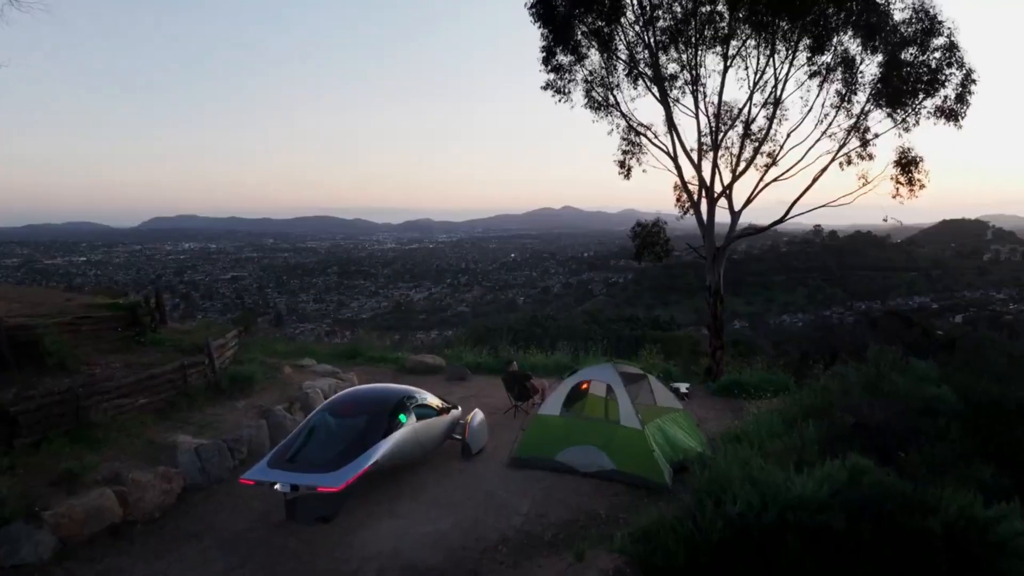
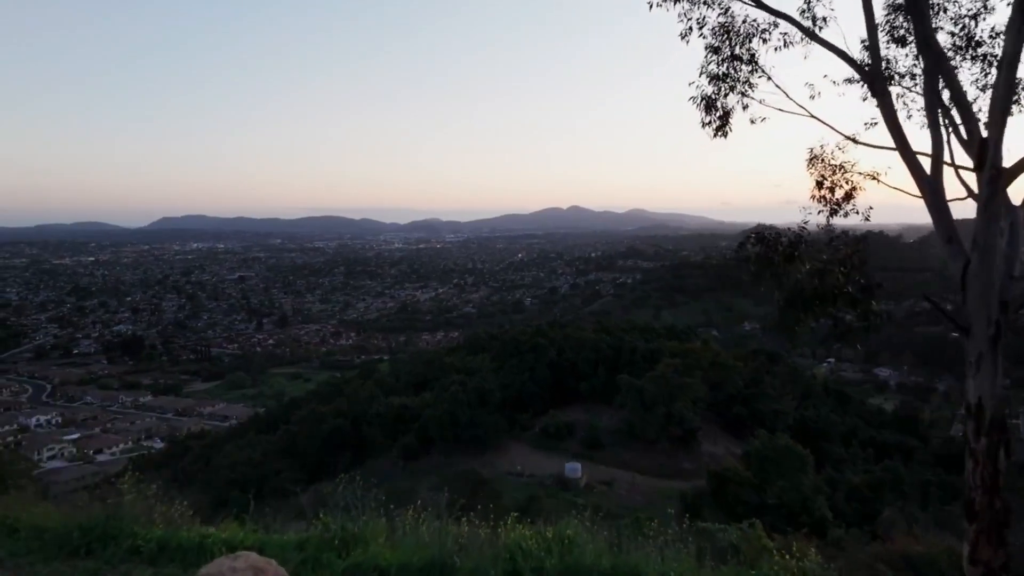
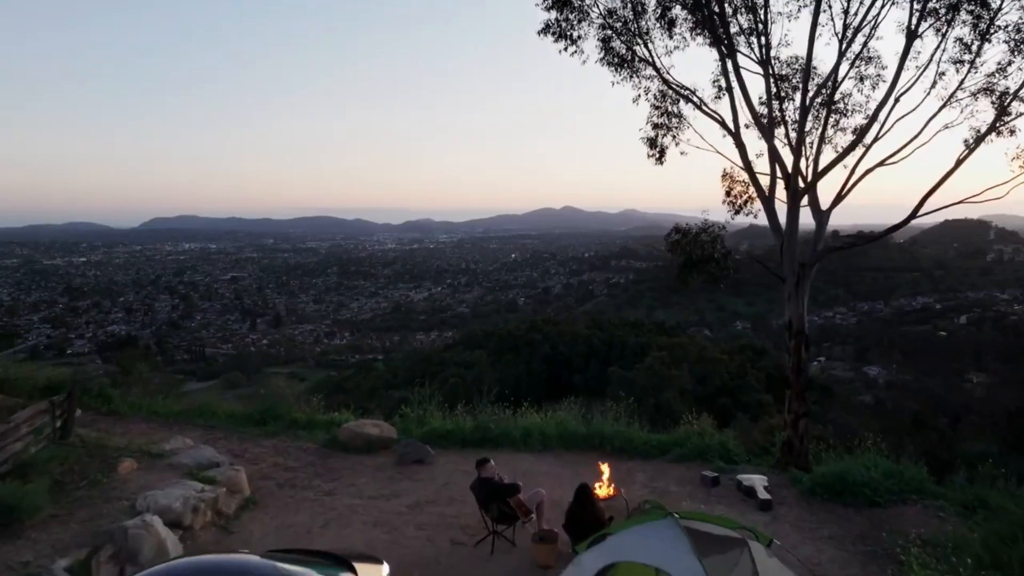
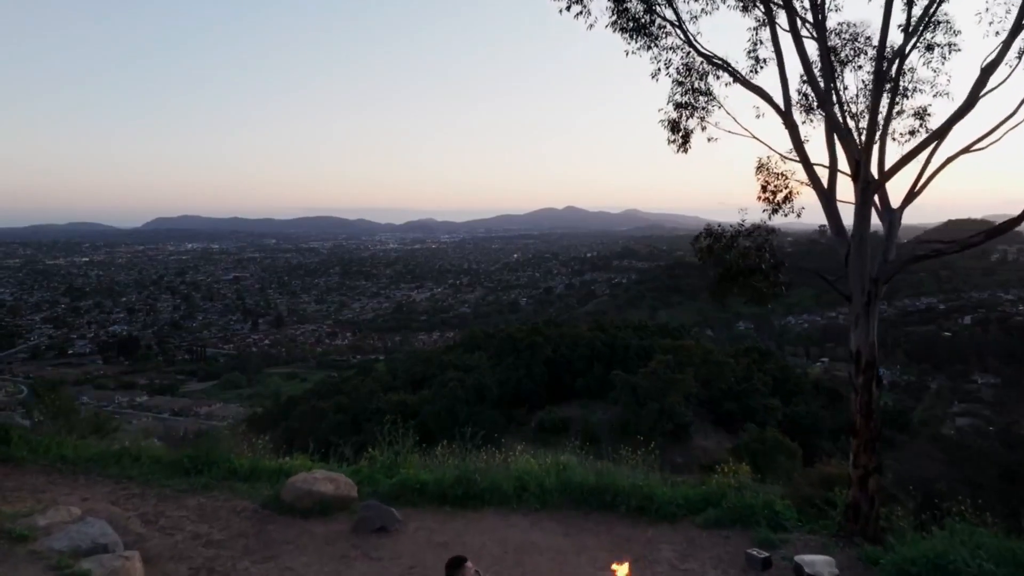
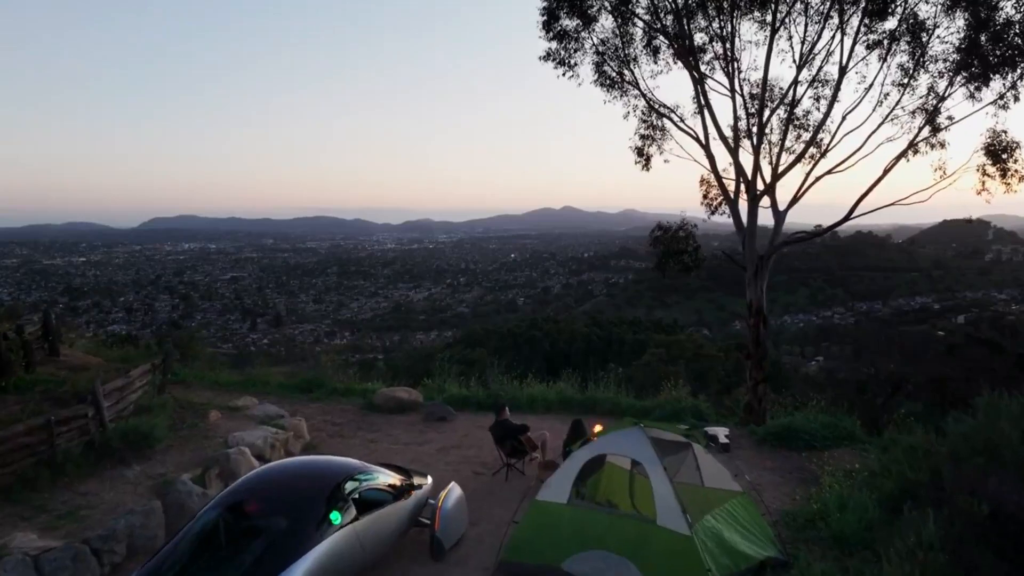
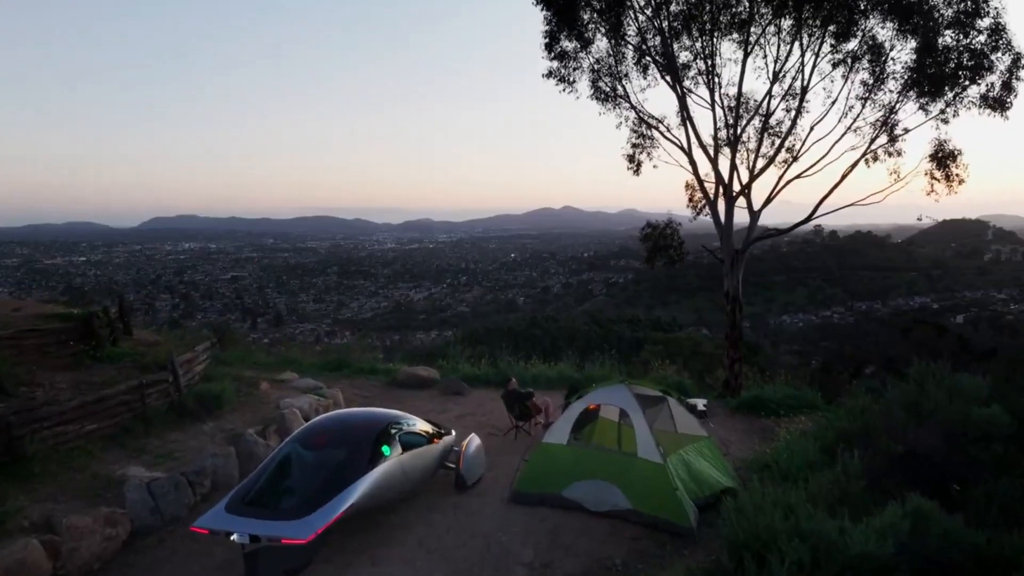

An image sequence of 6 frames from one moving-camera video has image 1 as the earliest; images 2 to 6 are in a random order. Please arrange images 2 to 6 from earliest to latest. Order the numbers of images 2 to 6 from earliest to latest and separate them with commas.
6, 5, 3, 4, 2
